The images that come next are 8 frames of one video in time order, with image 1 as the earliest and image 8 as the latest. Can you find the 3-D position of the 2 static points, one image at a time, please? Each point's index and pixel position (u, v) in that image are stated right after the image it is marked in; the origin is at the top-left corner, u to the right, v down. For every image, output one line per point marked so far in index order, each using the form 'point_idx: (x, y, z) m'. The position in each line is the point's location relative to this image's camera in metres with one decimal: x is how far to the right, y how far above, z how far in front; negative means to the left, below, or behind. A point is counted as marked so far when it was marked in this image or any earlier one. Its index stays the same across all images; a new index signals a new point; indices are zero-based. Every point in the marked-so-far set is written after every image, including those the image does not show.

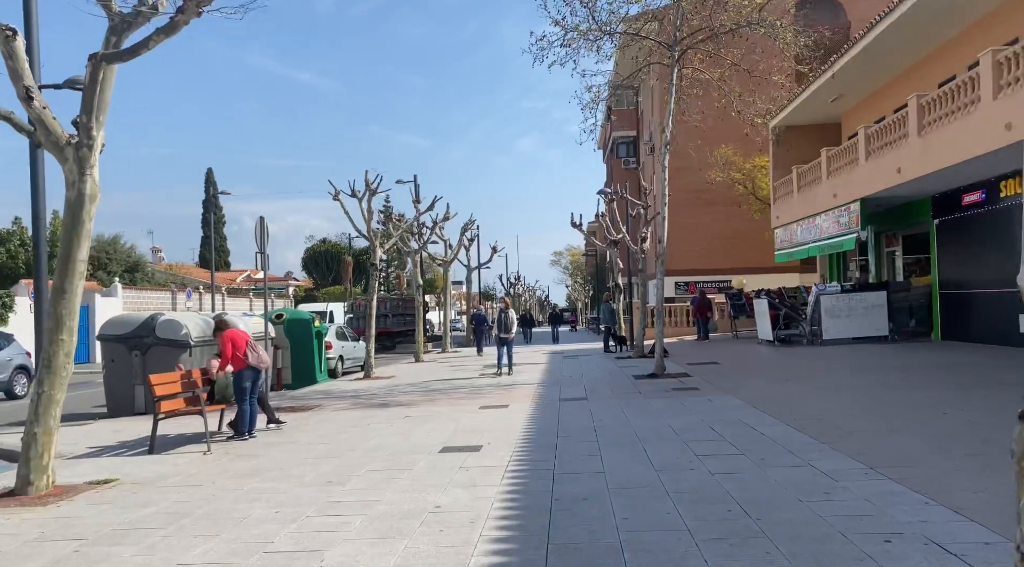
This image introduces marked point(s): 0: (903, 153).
0: (+8.8, +2.9, +17.1) m
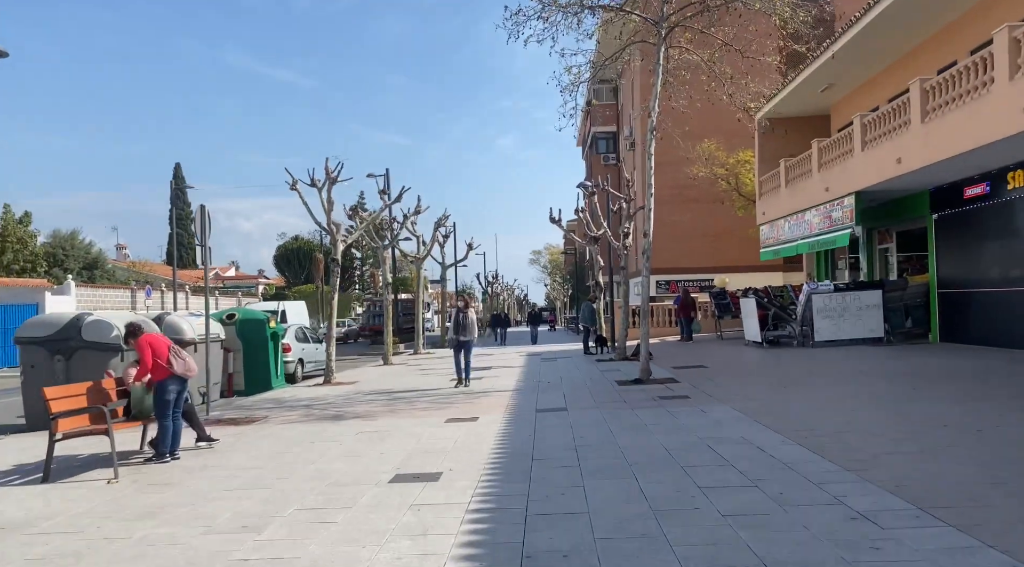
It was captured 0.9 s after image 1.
0: (+8.2, +3.0, +16.0) m
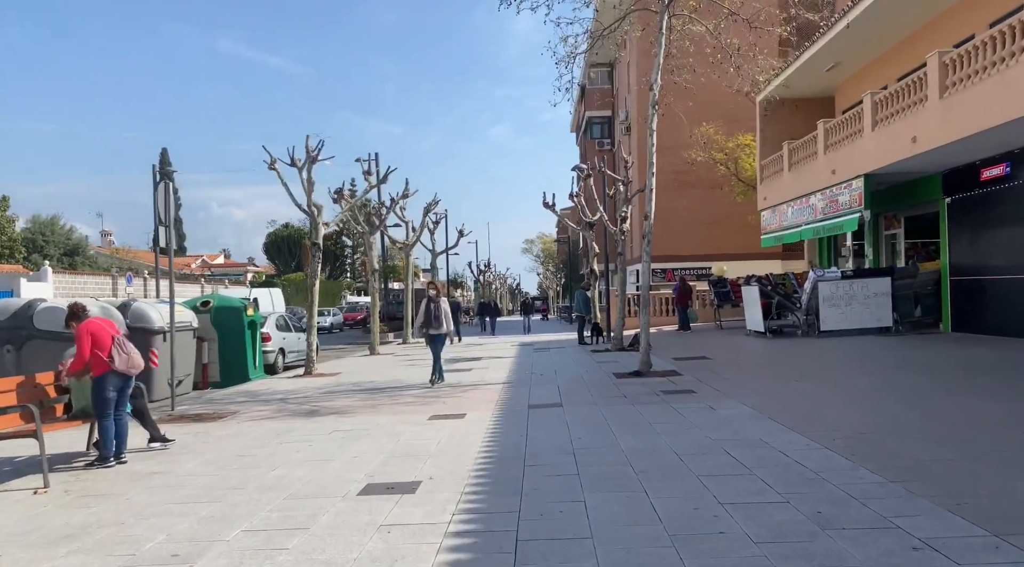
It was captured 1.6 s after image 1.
0: (+8.1, +3.2, +15.1) m
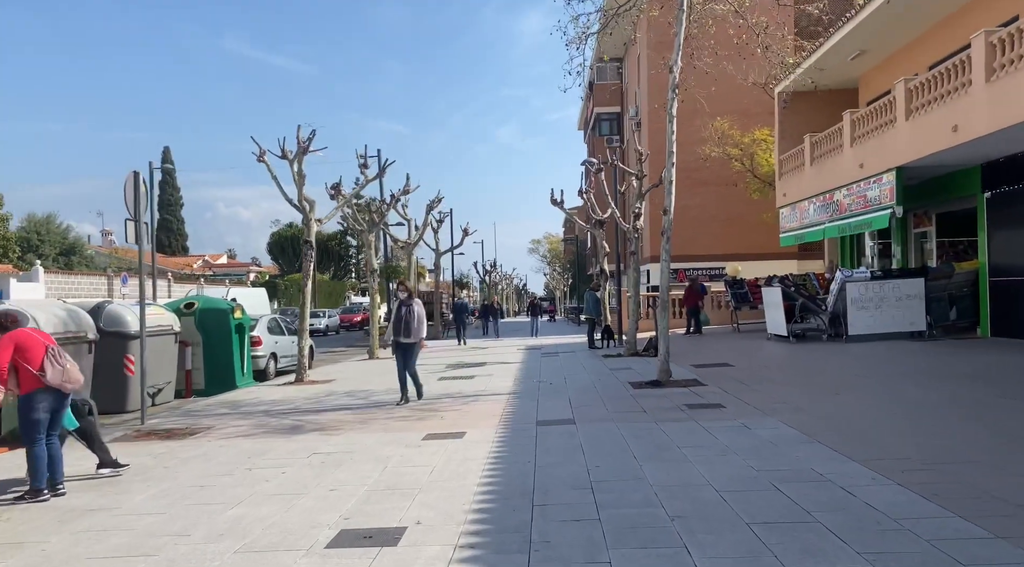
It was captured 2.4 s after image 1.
0: (+8.2, +3.2, +13.9) m
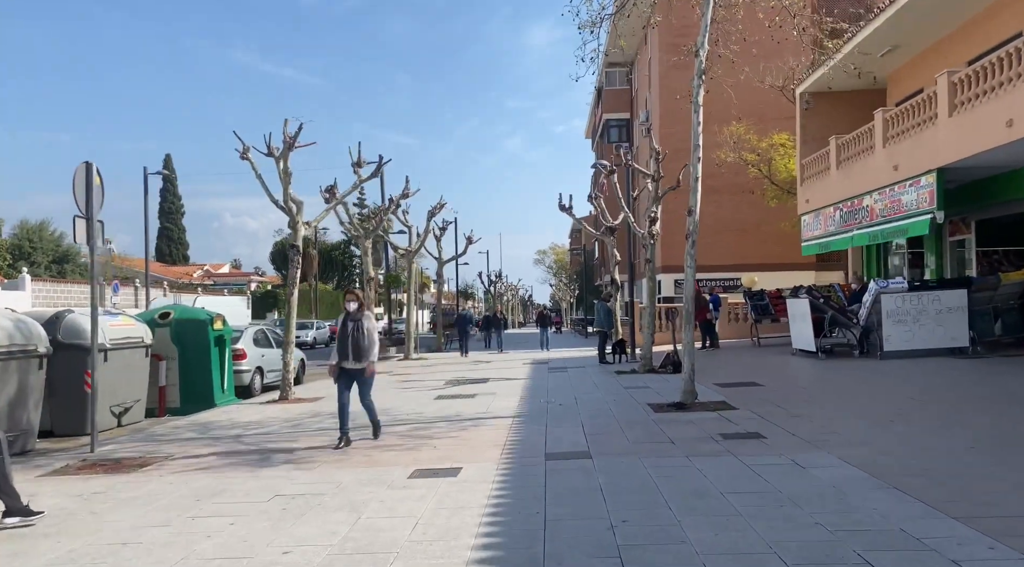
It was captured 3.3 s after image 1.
0: (+8.3, +3.0, +12.6) m
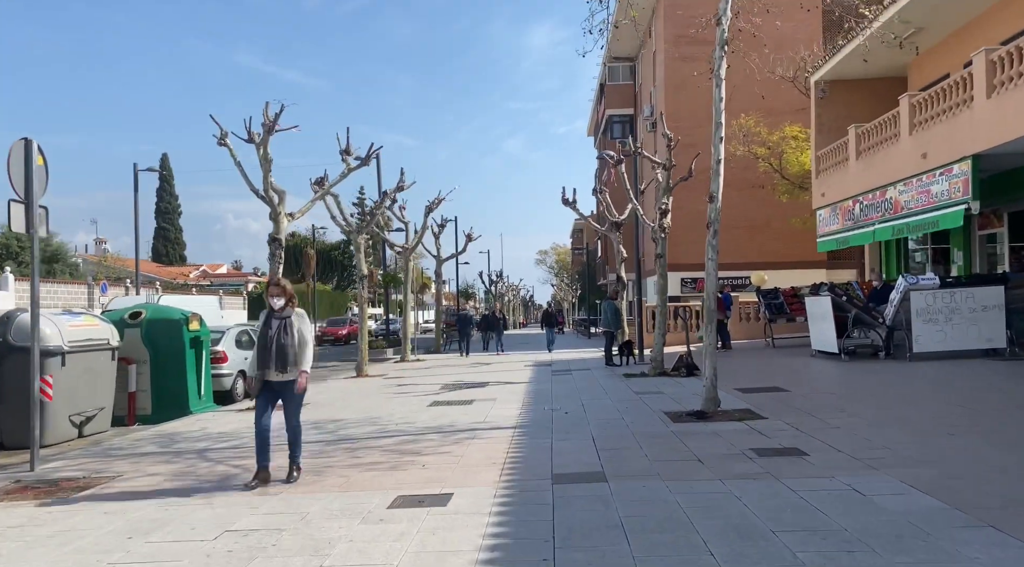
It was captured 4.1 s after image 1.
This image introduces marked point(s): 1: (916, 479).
0: (+8.3, +3.1, +11.4) m
1: (+3.1, -1.5, +5.9) m
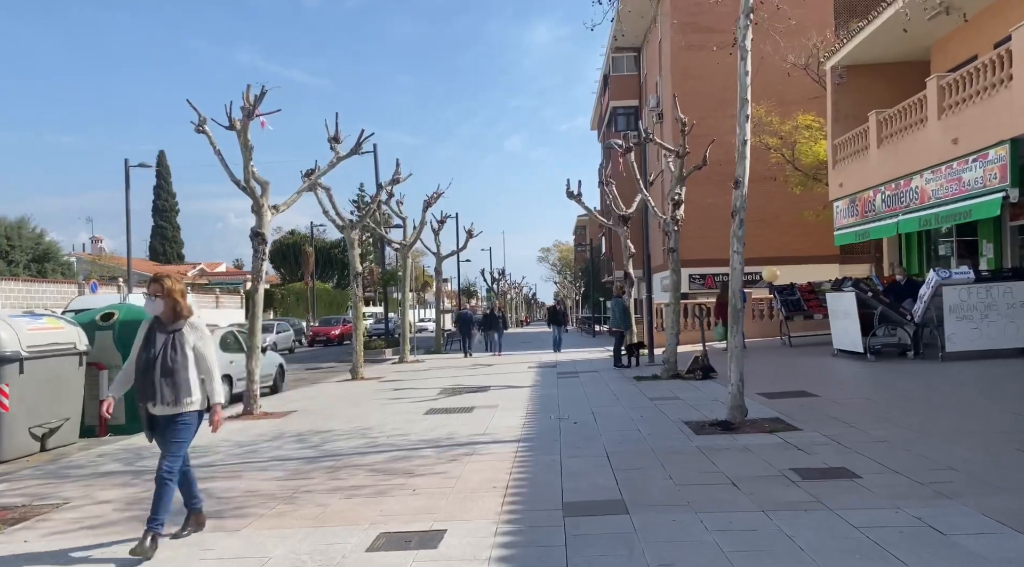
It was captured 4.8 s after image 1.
0: (+8.3, +3.2, +10.4) m
1: (+3.2, -1.5, +4.9) m
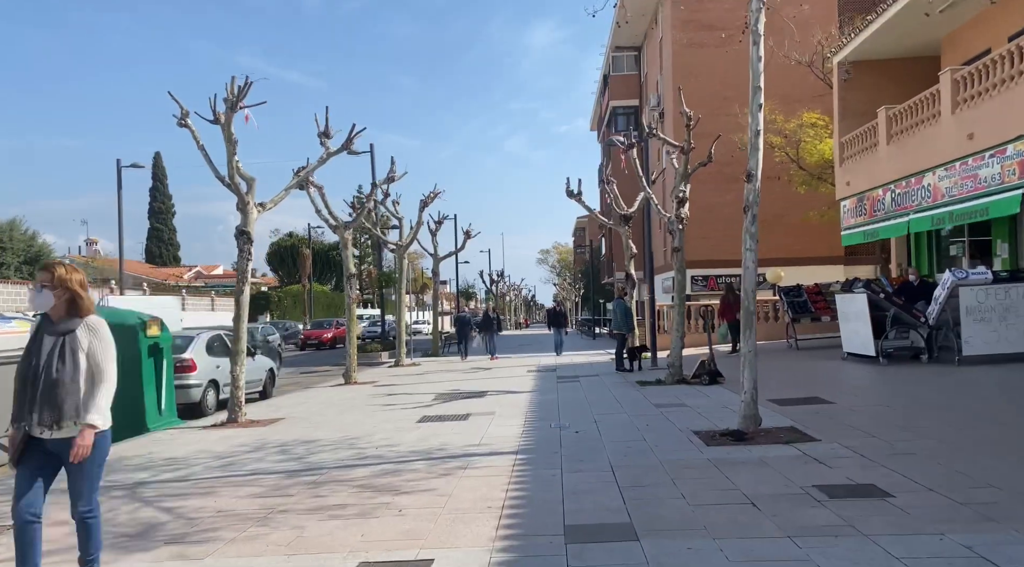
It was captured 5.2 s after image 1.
0: (+8.3, +3.2, +9.9) m
1: (+3.1, -1.5, +4.4) m
